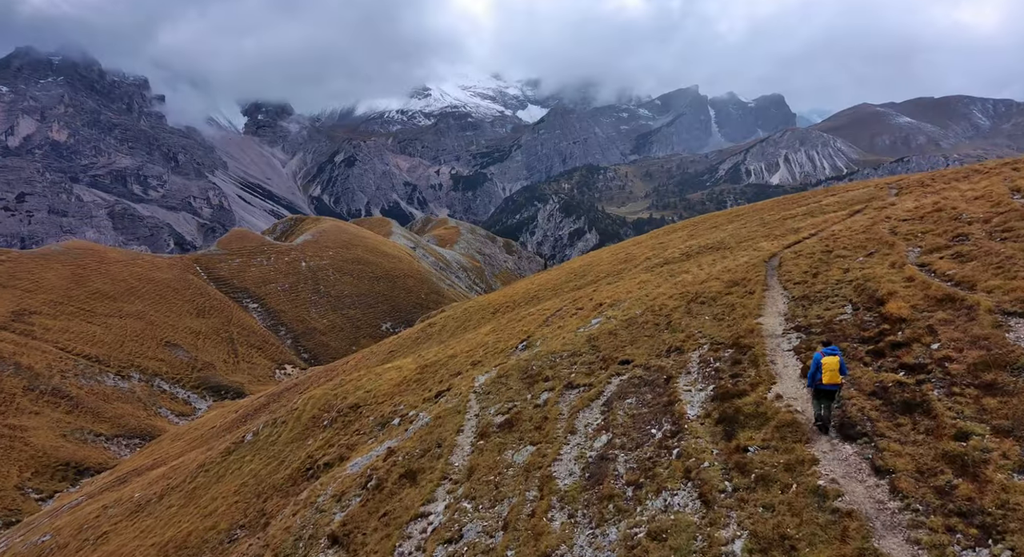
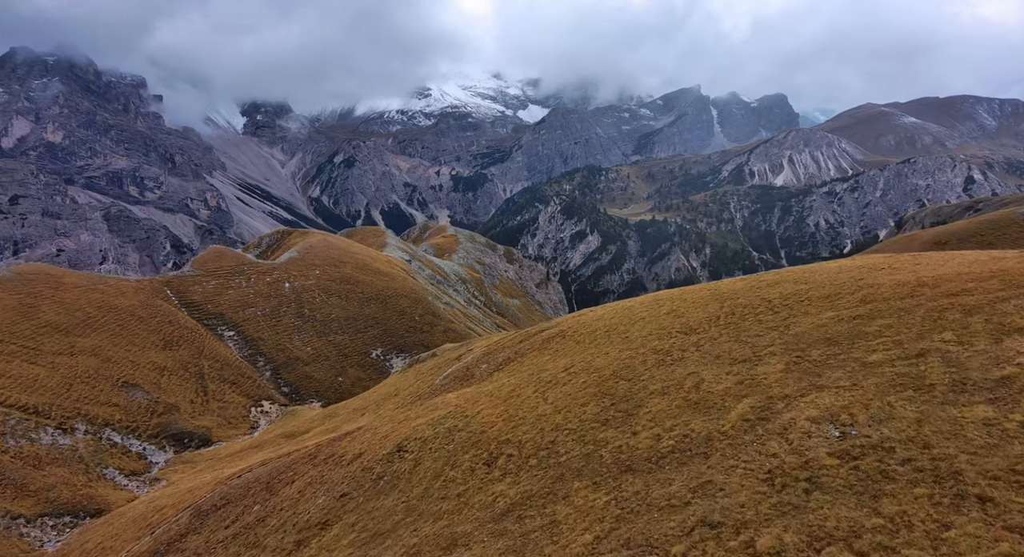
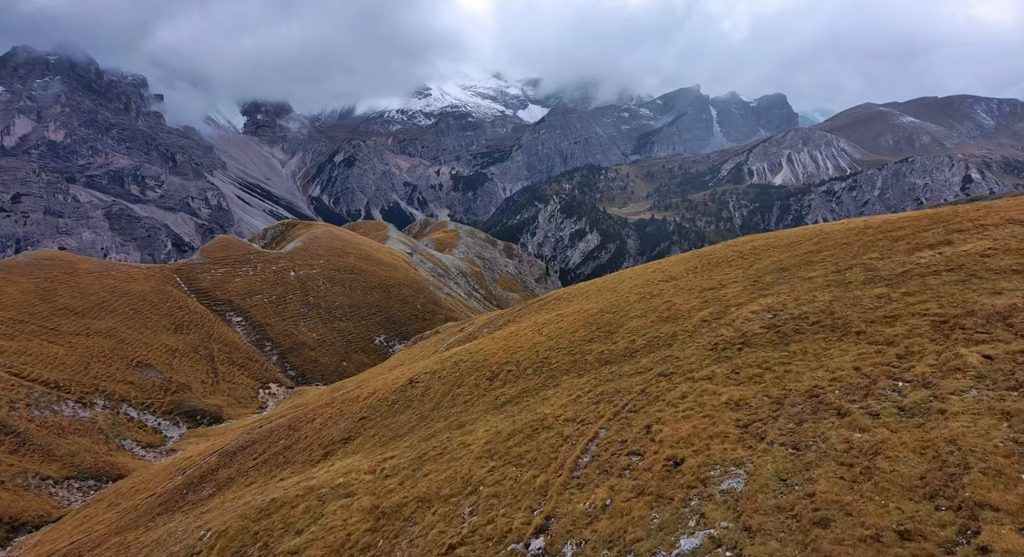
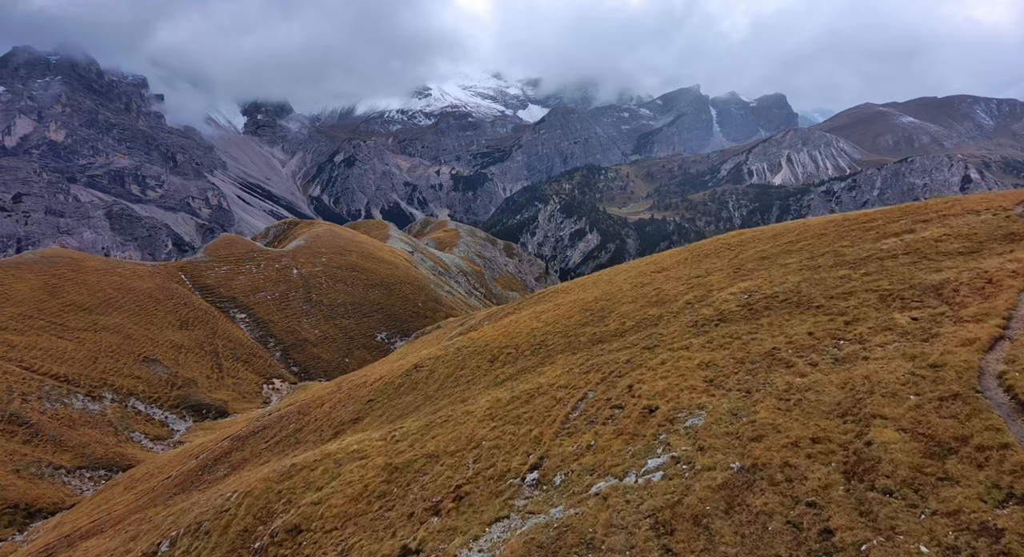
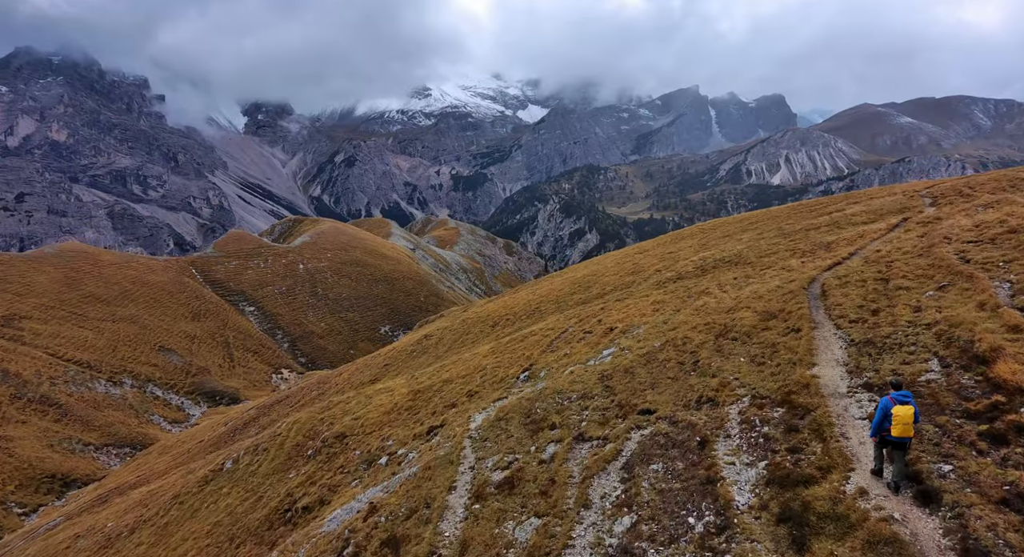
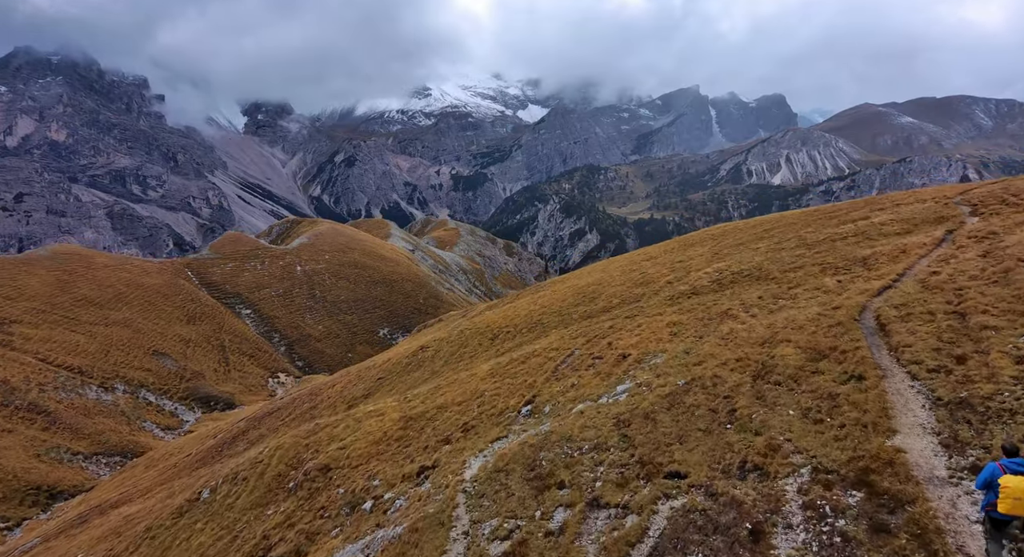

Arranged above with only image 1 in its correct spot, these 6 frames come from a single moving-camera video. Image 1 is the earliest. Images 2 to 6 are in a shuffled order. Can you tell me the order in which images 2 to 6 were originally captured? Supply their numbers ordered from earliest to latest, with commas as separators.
5, 6, 4, 3, 2
